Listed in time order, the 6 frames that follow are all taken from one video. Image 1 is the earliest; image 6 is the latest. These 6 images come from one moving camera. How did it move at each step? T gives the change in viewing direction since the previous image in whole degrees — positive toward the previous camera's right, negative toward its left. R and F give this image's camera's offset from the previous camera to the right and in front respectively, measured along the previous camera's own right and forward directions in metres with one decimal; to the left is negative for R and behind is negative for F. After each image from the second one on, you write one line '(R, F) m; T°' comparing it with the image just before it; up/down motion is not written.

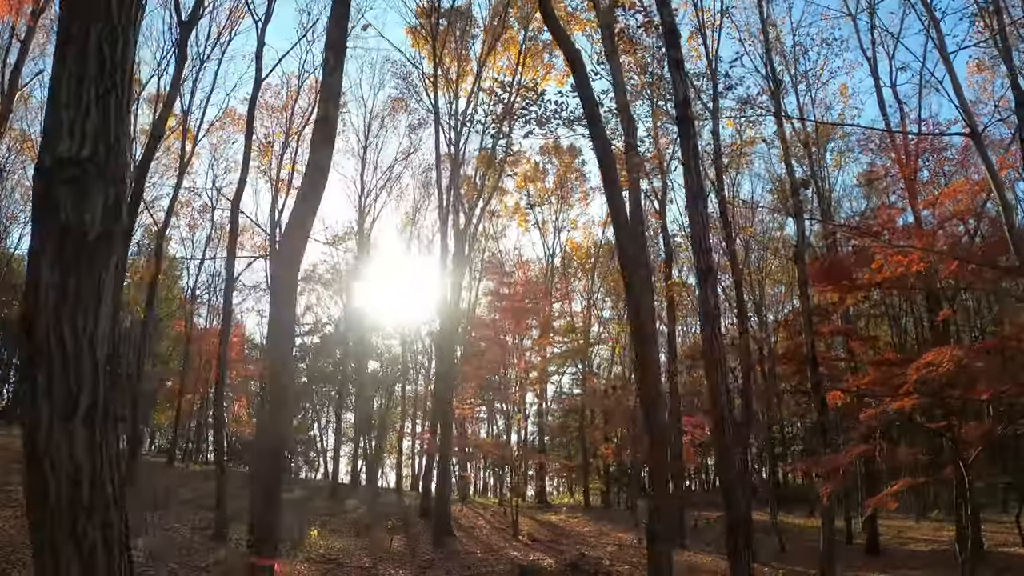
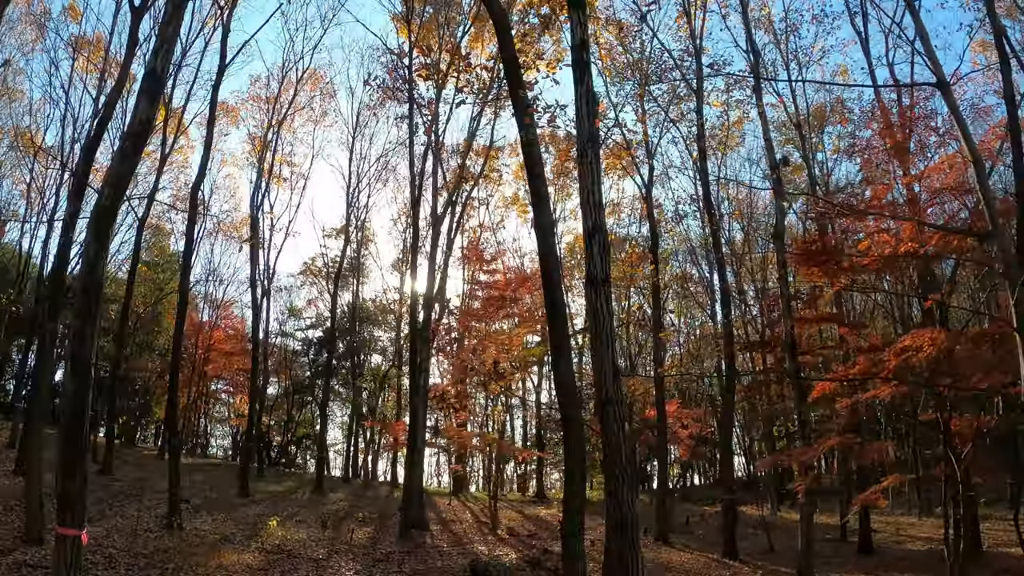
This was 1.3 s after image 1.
(+1.3, +0.4) m; -3°
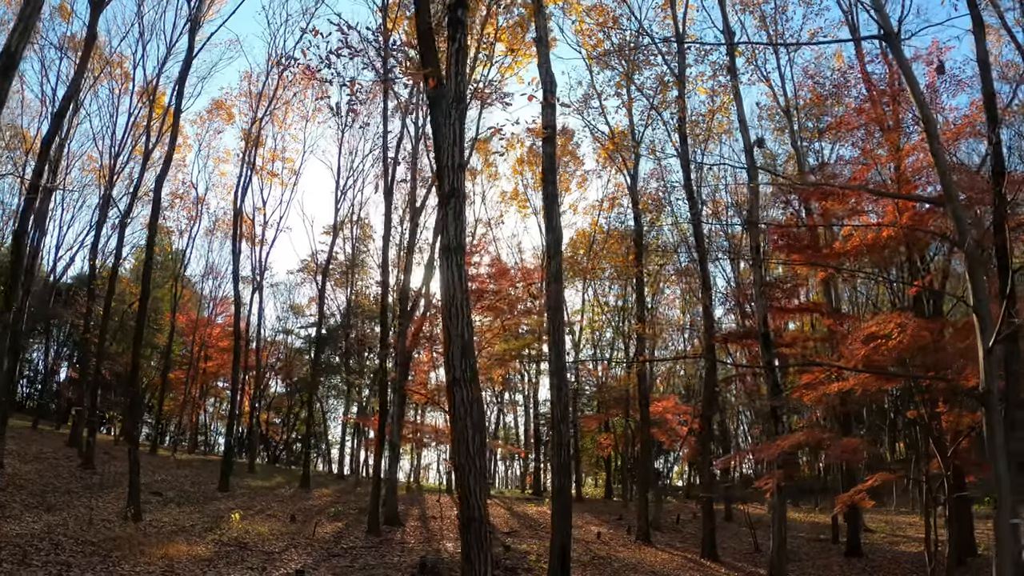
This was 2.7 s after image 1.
(+1.2, +0.3) m; -3°
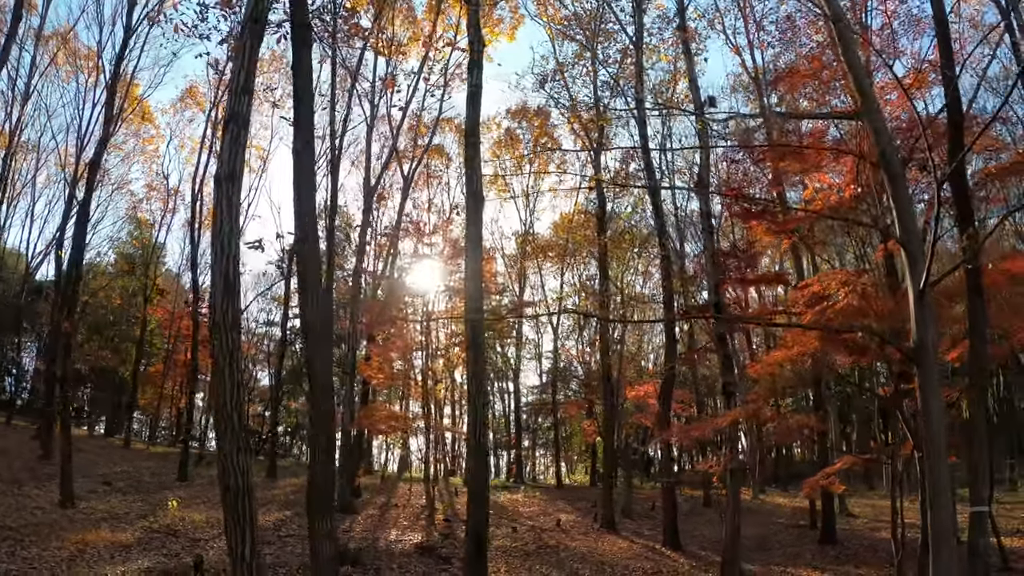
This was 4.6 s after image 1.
(+1.4, +0.6) m; -2°
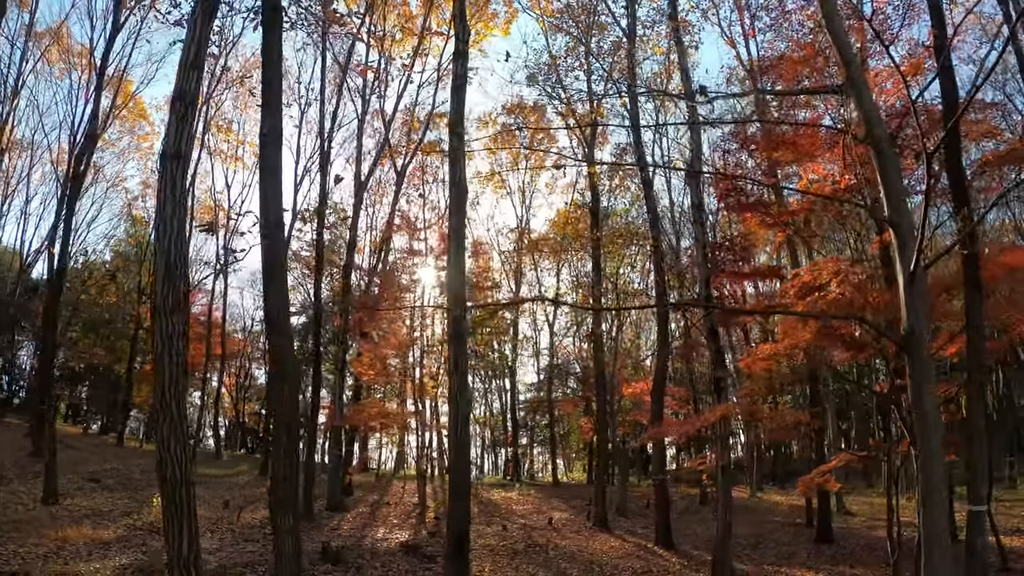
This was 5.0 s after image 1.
(+0.3, +0.2) m; 0°
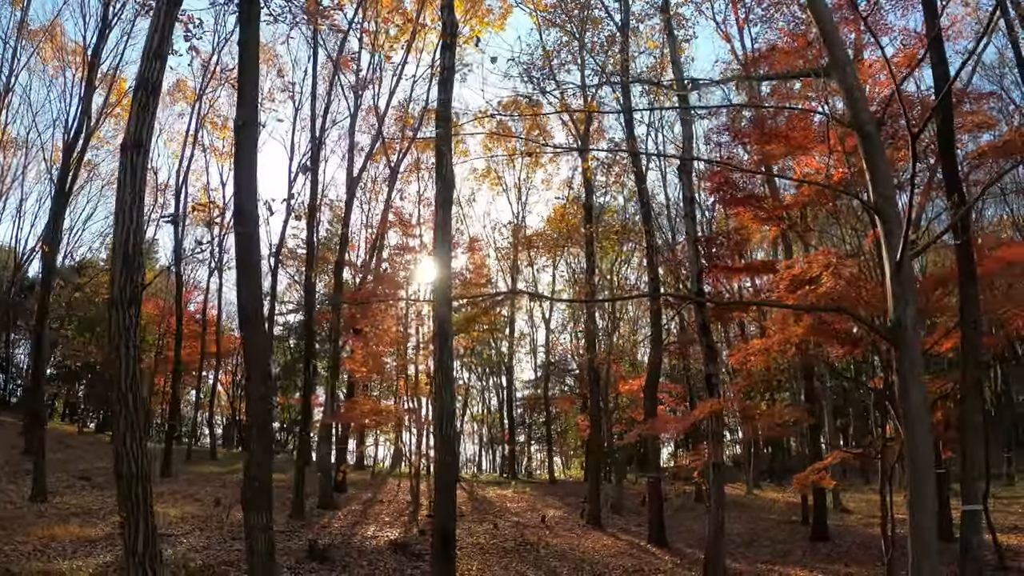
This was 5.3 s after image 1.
(+0.2, +0.1) m; 0°
